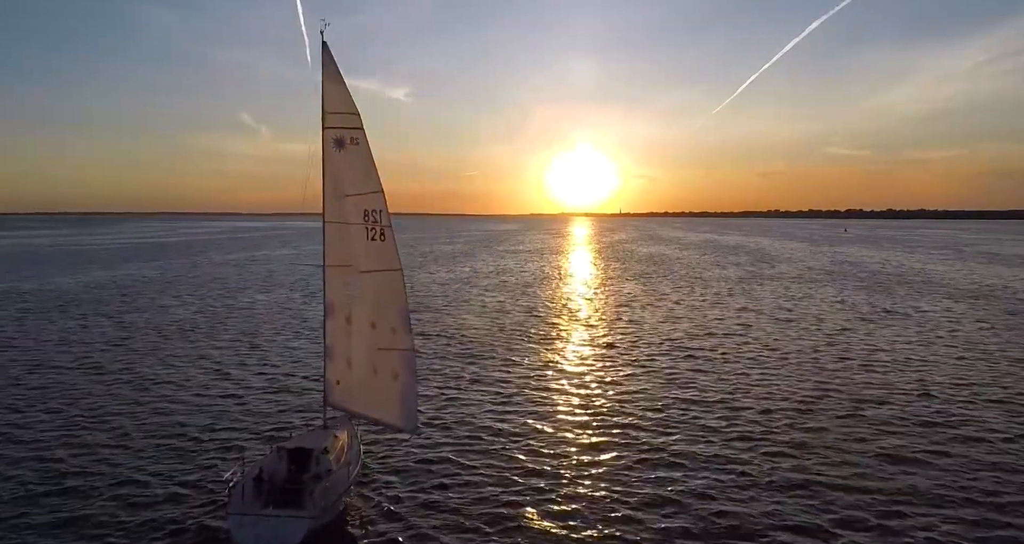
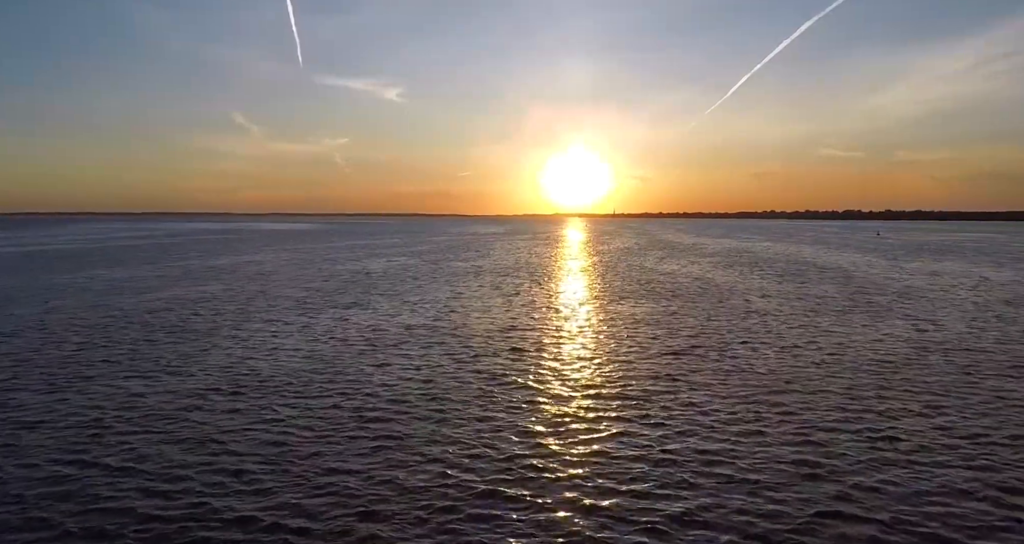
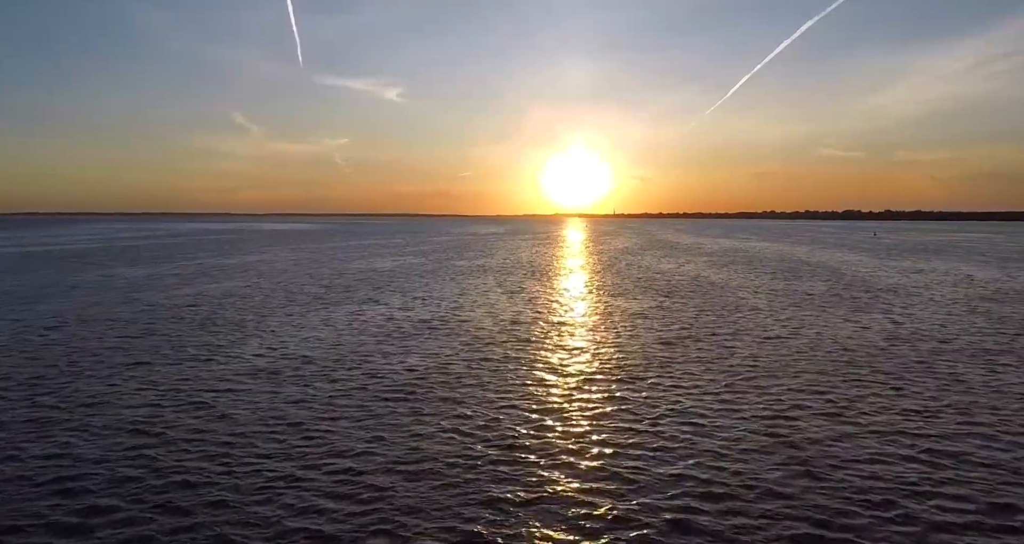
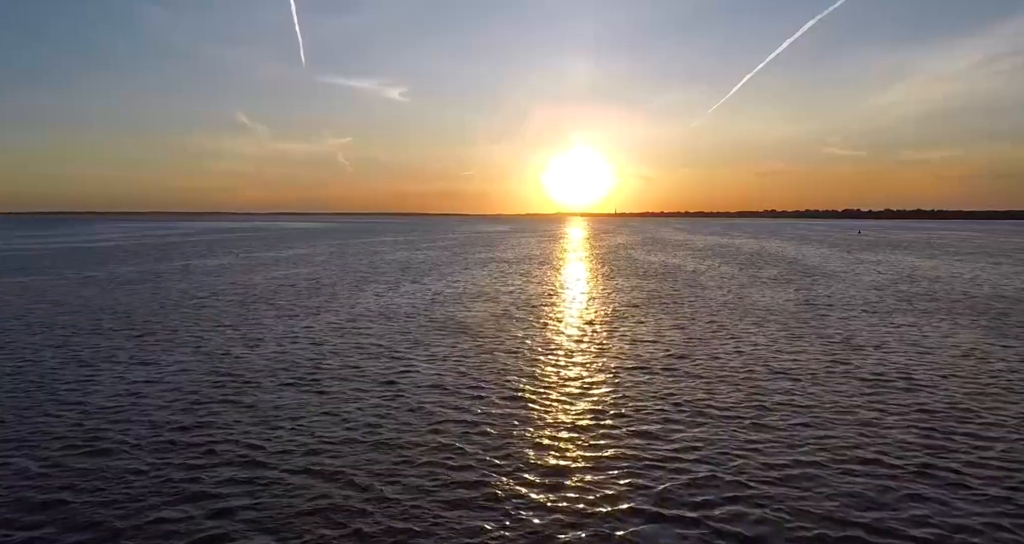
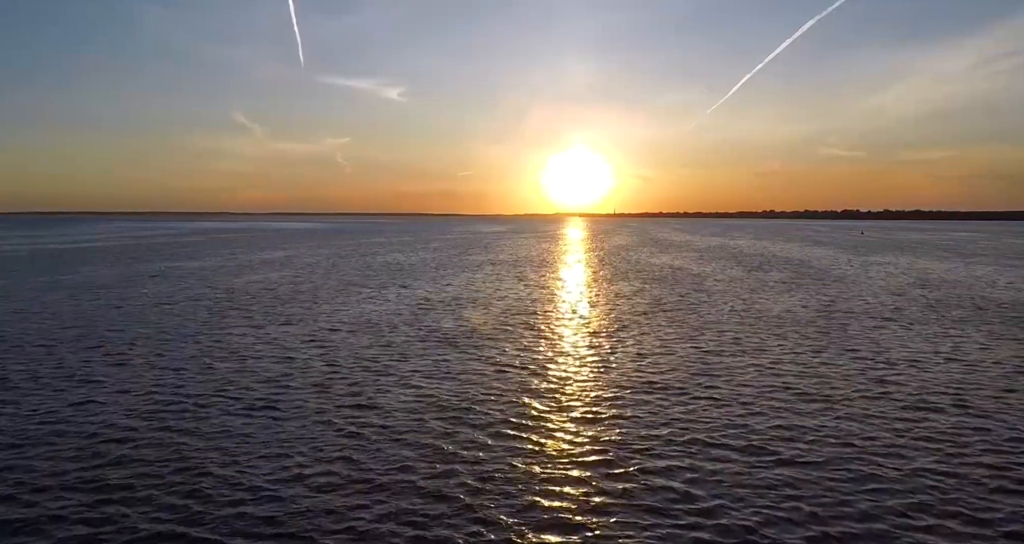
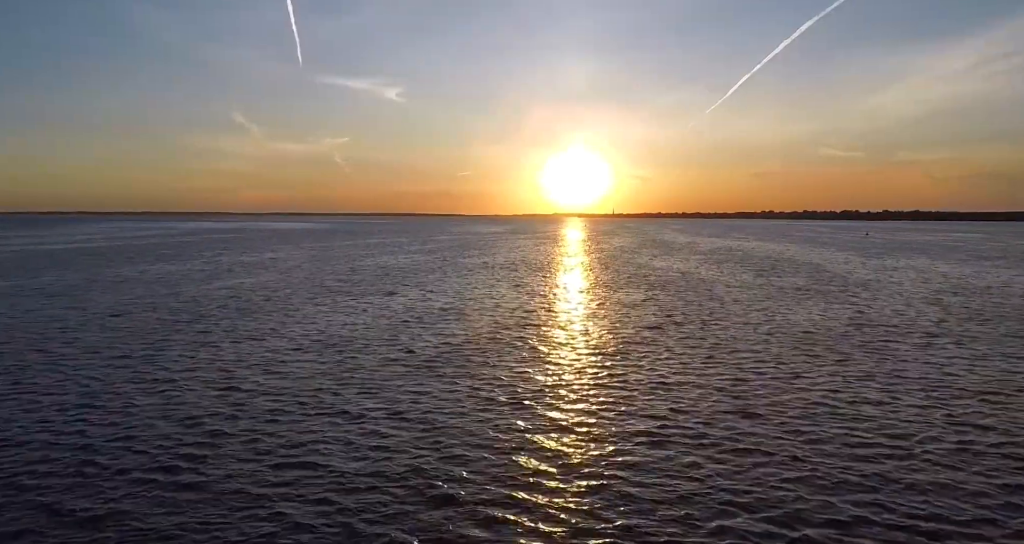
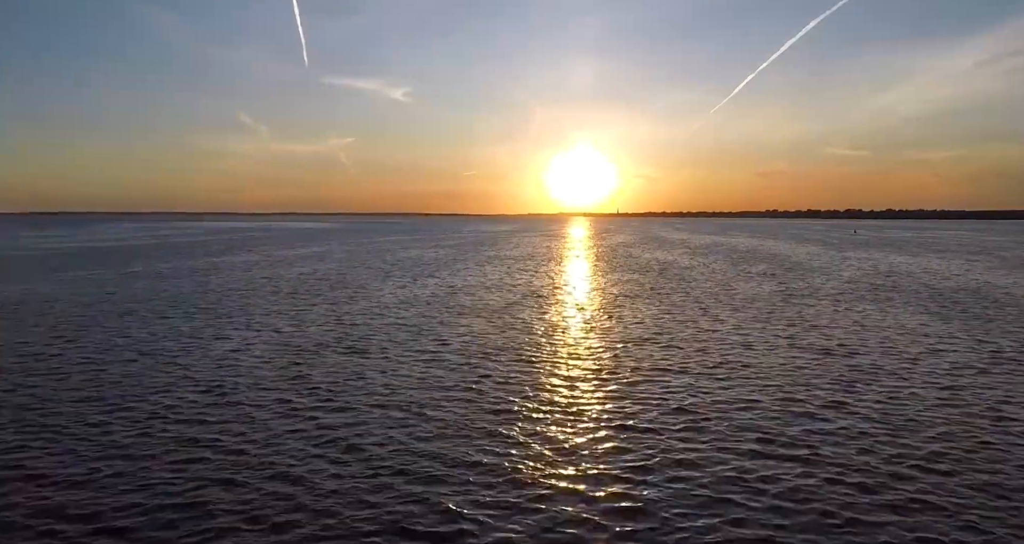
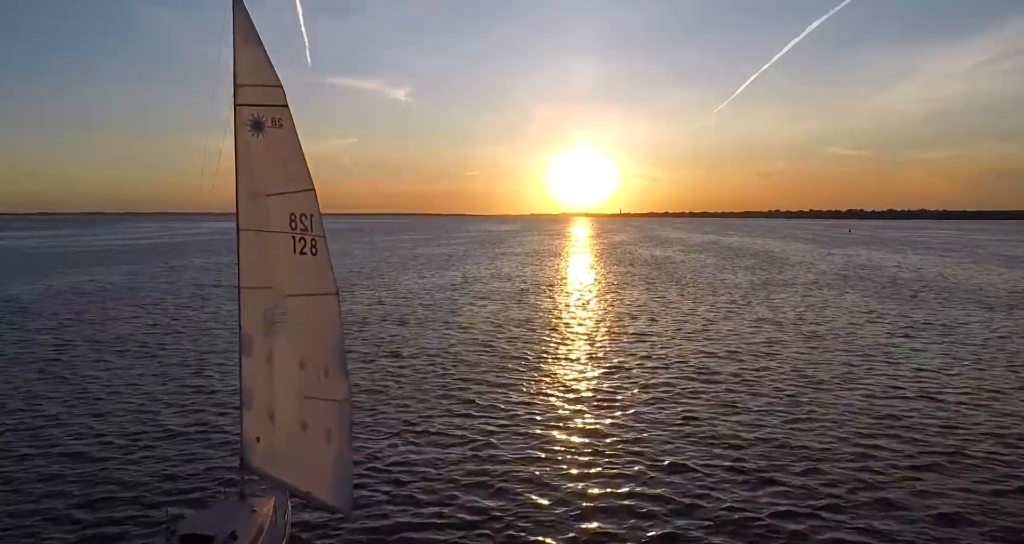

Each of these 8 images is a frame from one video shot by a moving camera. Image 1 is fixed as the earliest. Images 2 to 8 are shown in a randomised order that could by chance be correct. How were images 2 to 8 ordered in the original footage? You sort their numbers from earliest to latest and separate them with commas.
8, 7, 4, 5, 6, 3, 2
